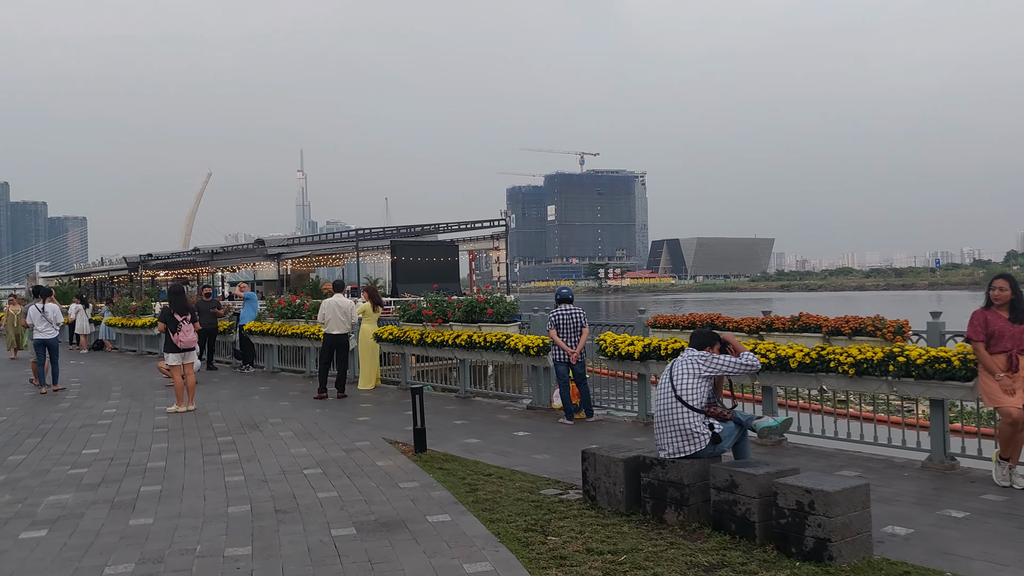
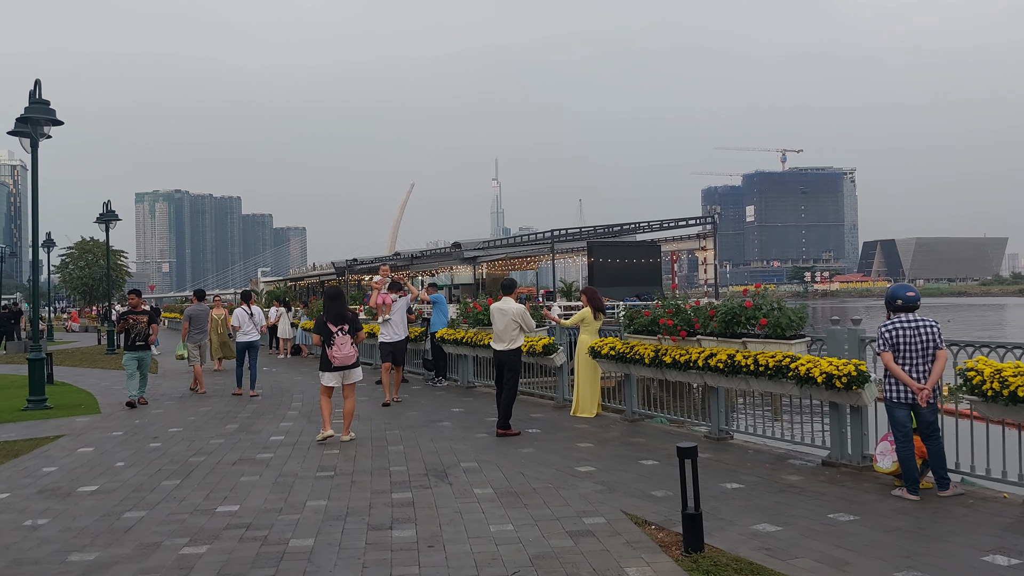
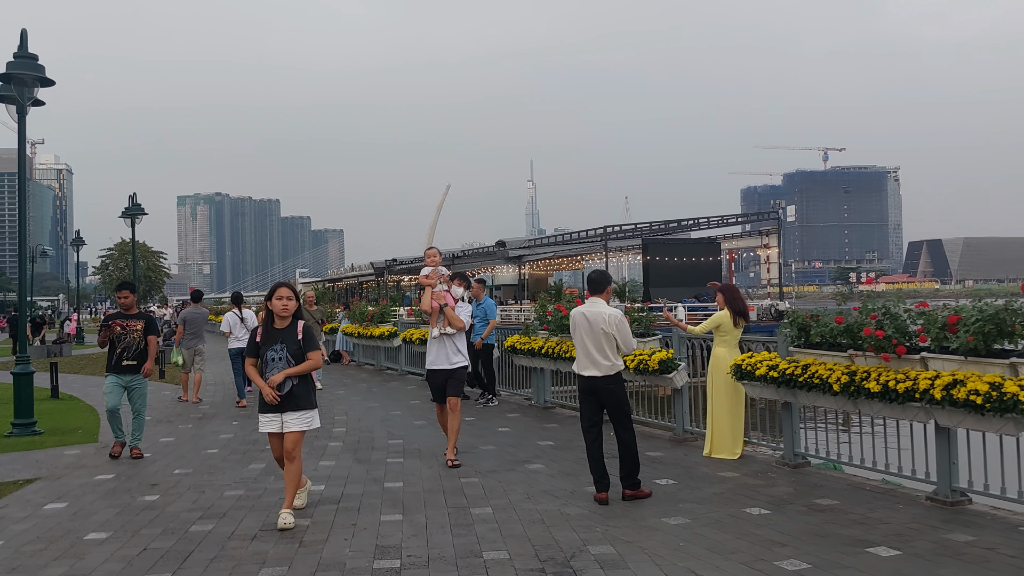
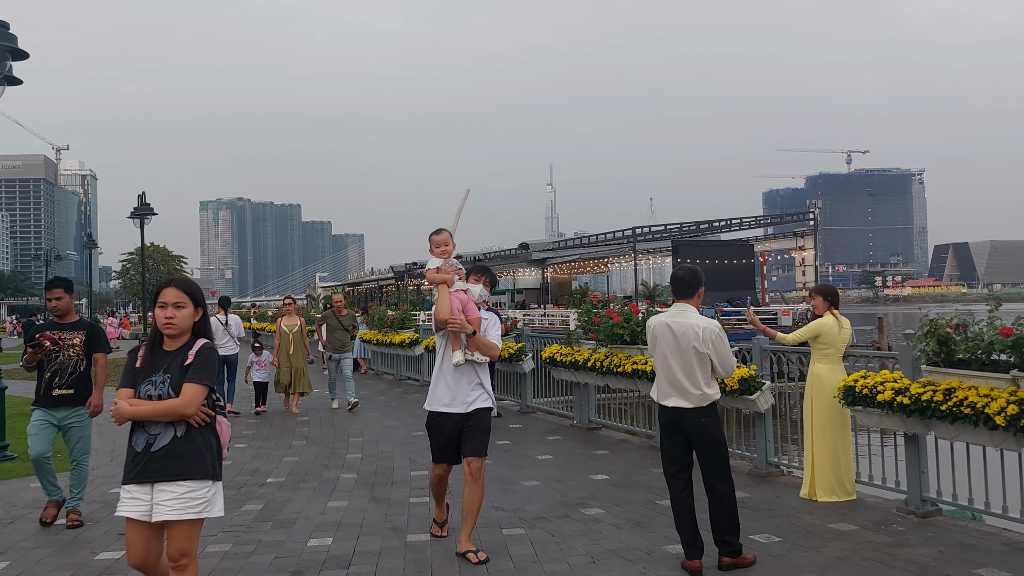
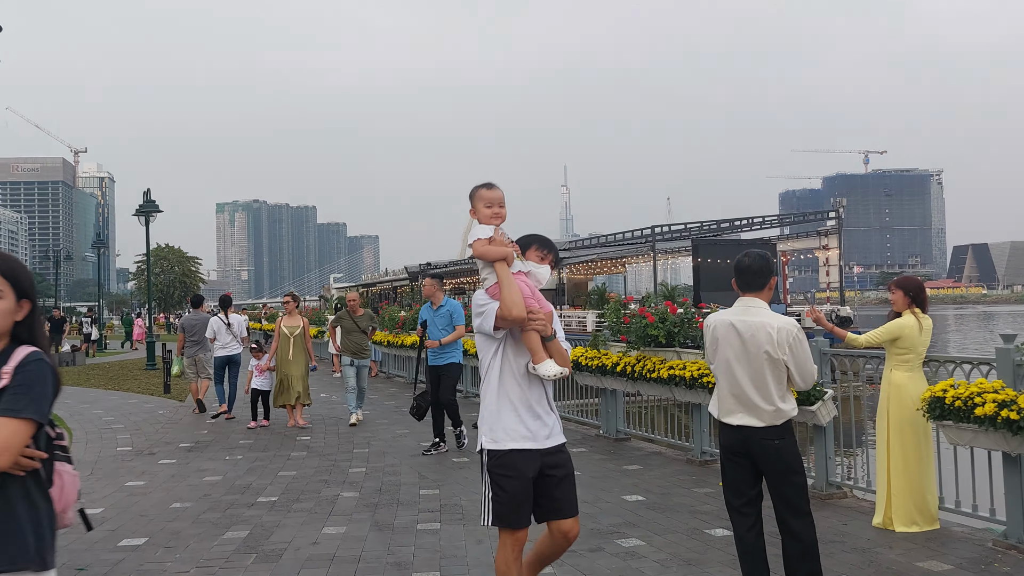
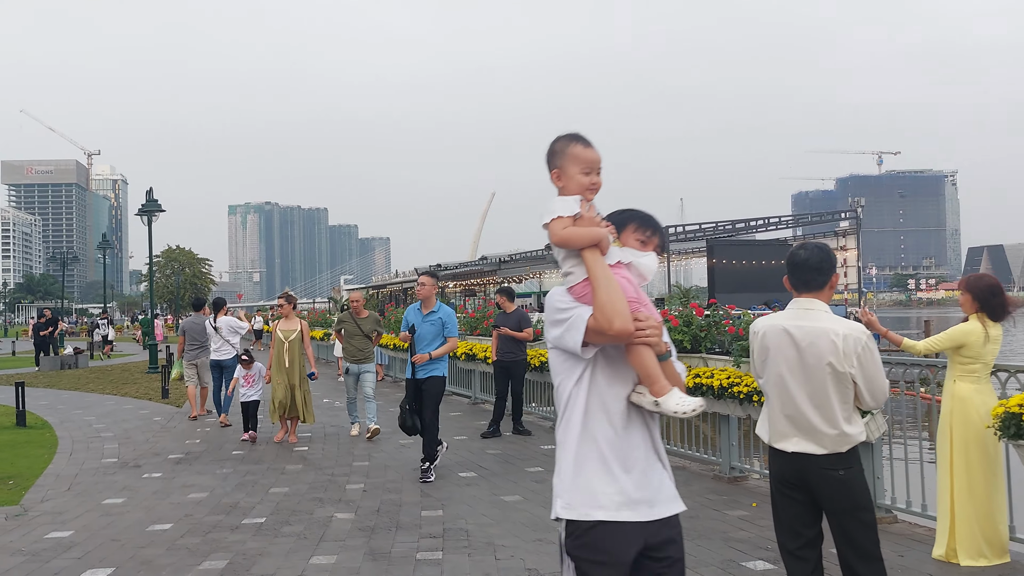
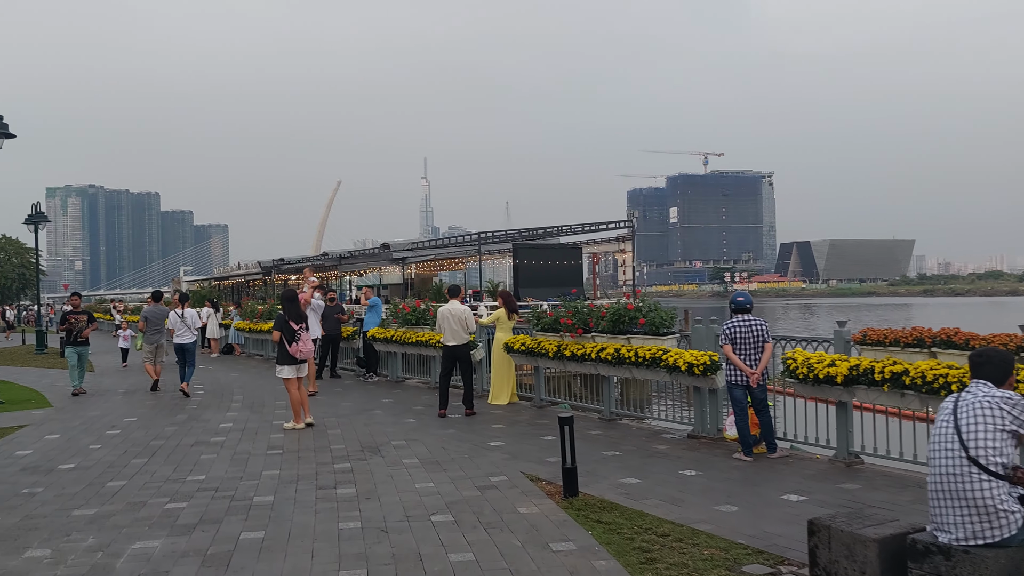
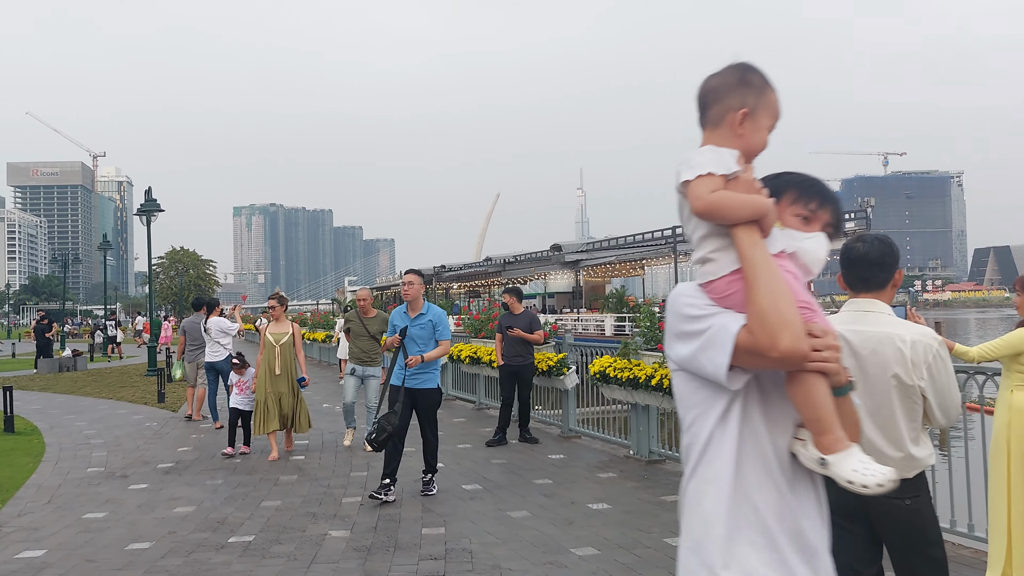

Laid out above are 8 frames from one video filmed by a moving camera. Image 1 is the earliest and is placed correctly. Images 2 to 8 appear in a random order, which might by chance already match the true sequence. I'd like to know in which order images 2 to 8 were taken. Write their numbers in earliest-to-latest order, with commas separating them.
7, 2, 3, 4, 5, 6, 8
